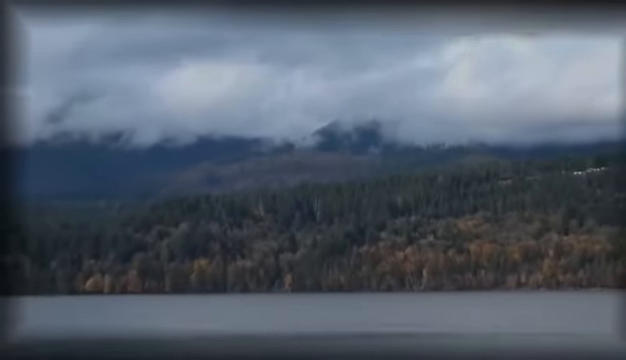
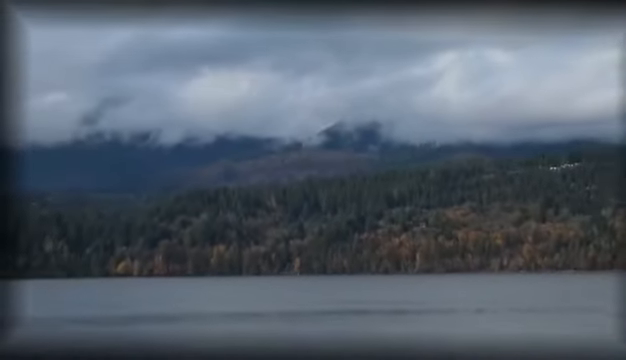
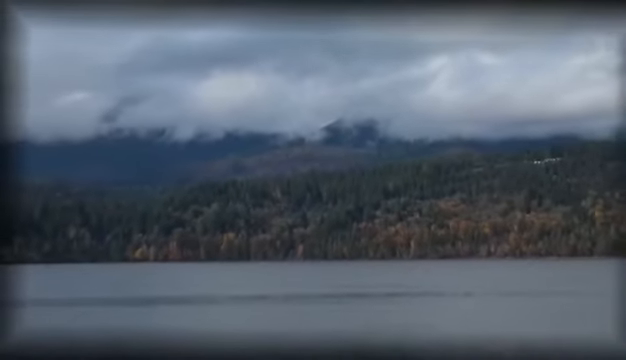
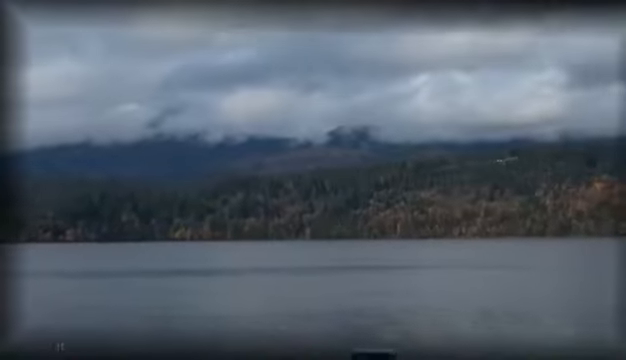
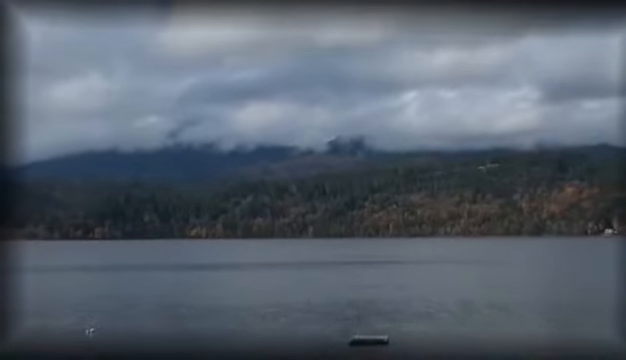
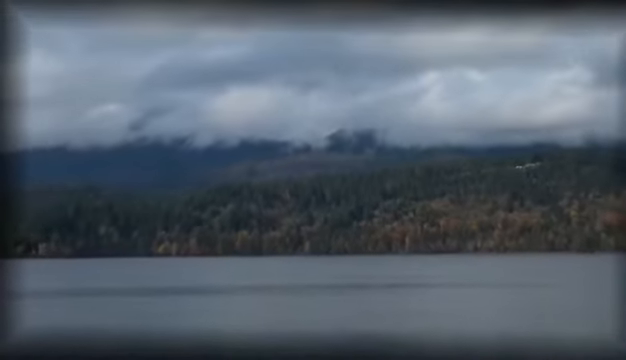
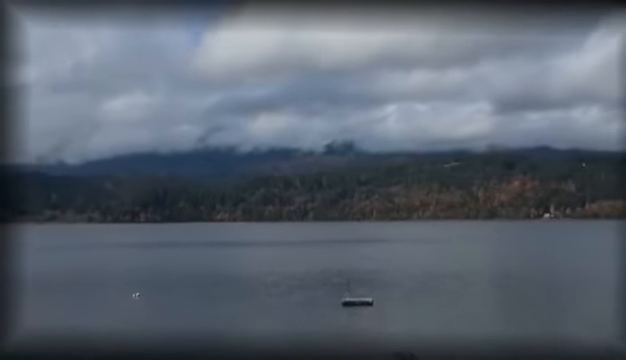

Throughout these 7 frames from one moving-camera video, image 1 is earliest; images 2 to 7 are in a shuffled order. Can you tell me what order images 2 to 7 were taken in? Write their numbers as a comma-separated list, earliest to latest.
2, 3, 6, 4, 5, 7
